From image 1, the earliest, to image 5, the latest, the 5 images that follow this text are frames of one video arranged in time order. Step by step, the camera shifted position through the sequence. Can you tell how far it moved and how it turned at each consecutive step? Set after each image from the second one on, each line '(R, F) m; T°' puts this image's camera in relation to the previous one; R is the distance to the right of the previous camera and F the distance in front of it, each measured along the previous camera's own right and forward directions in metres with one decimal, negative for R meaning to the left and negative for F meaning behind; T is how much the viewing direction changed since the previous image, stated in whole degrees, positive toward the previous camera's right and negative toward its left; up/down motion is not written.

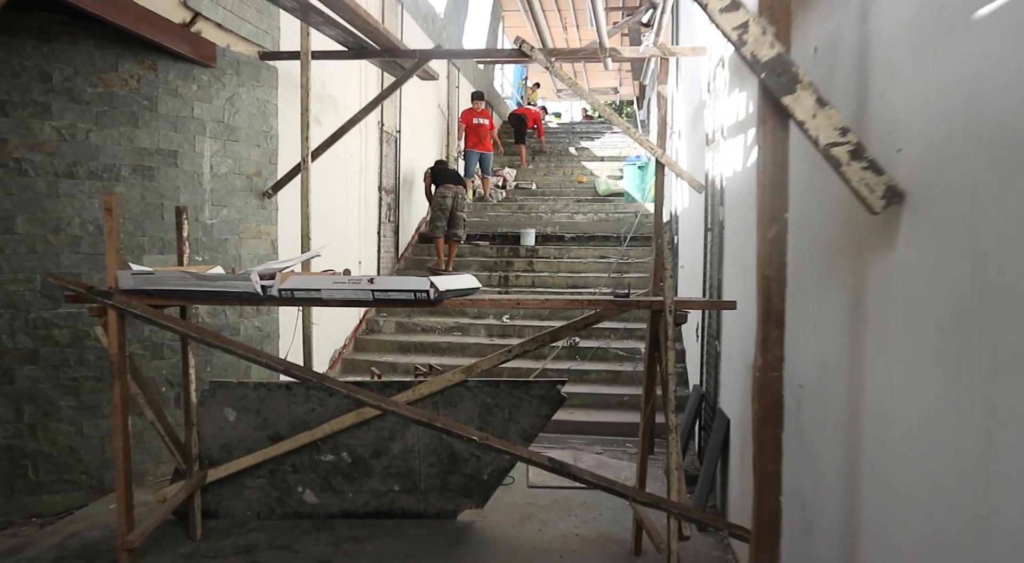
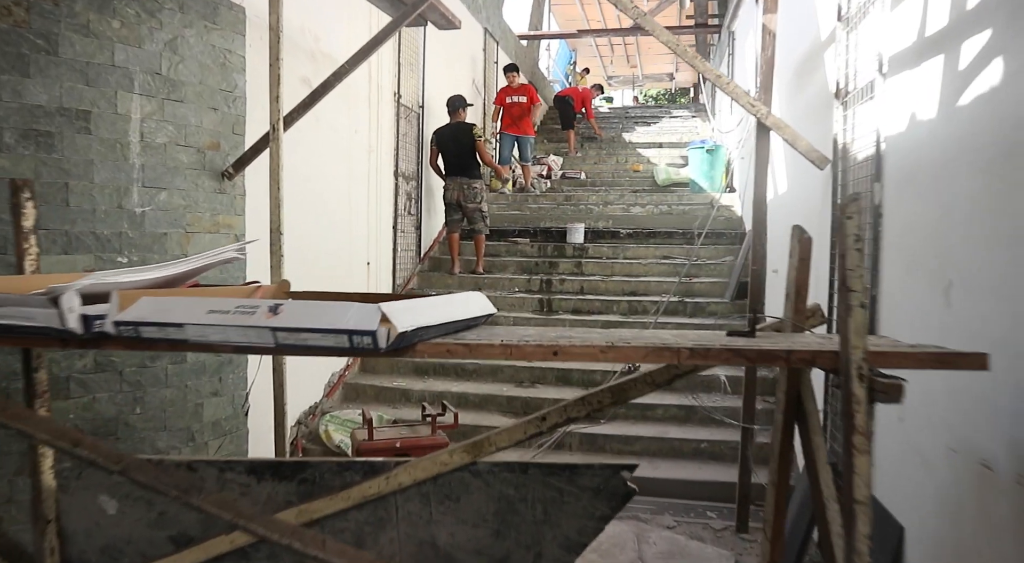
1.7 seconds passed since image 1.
(0.0, +1.1) m; -4°
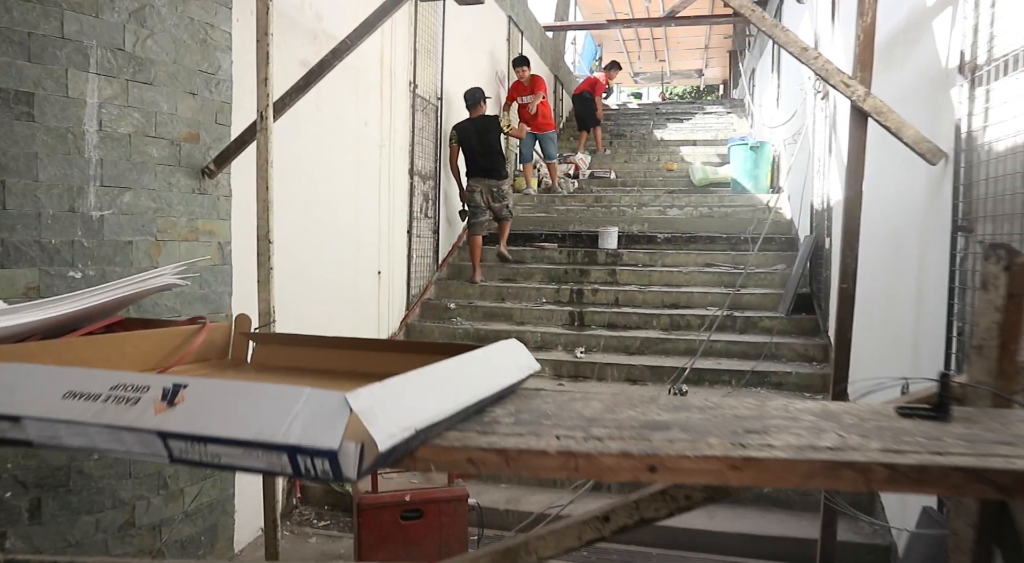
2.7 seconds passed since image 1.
(0.0, +0.5) m; -2°
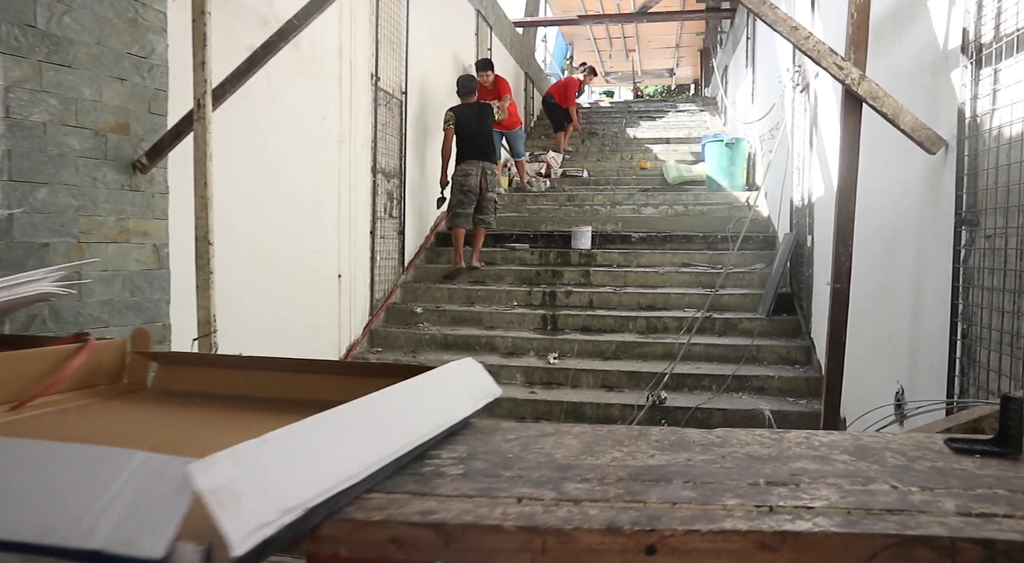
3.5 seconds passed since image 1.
(0.0, +0.2) m; +2°
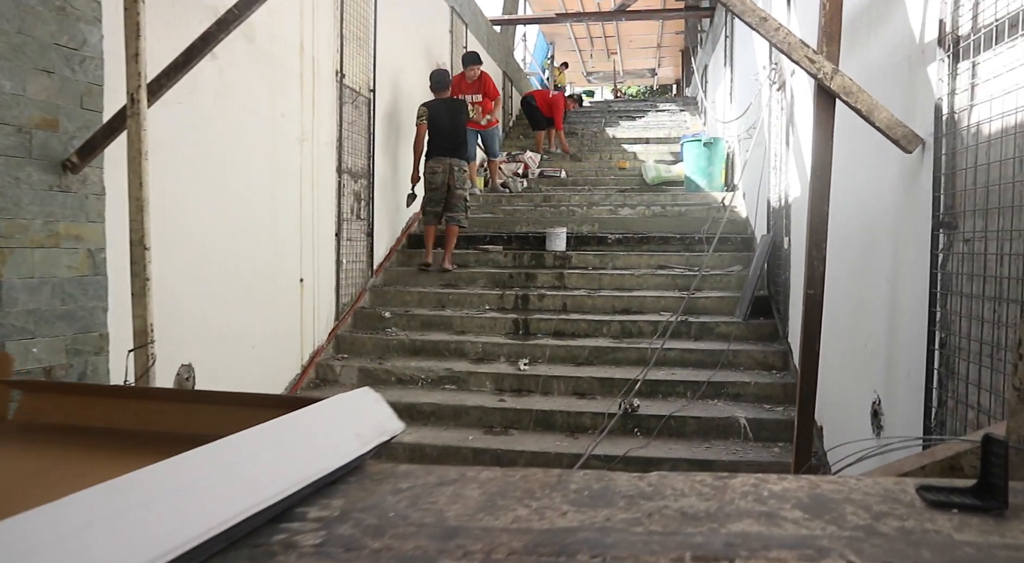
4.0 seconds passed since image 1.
(+0.1, +0.1) m; +1°
